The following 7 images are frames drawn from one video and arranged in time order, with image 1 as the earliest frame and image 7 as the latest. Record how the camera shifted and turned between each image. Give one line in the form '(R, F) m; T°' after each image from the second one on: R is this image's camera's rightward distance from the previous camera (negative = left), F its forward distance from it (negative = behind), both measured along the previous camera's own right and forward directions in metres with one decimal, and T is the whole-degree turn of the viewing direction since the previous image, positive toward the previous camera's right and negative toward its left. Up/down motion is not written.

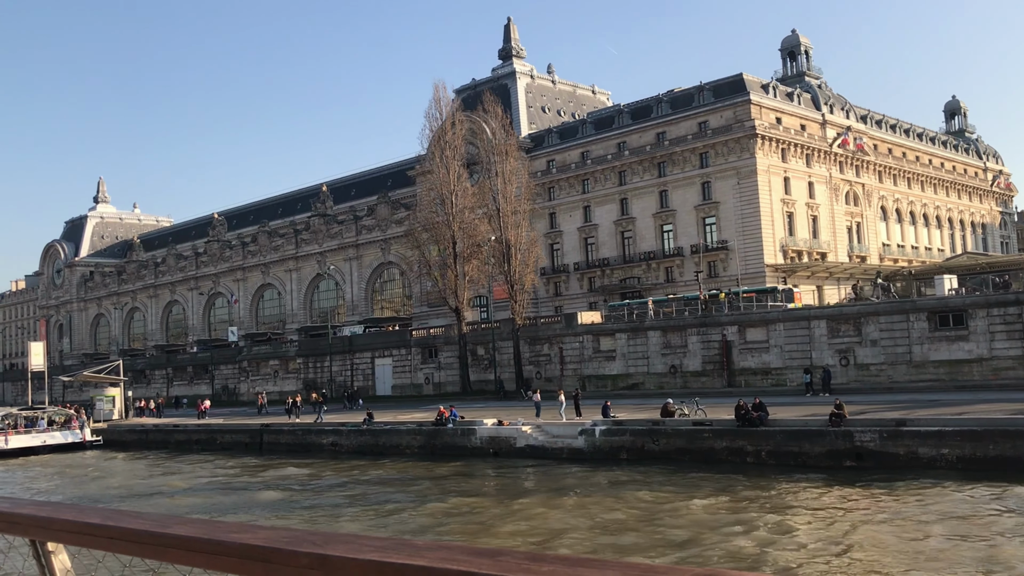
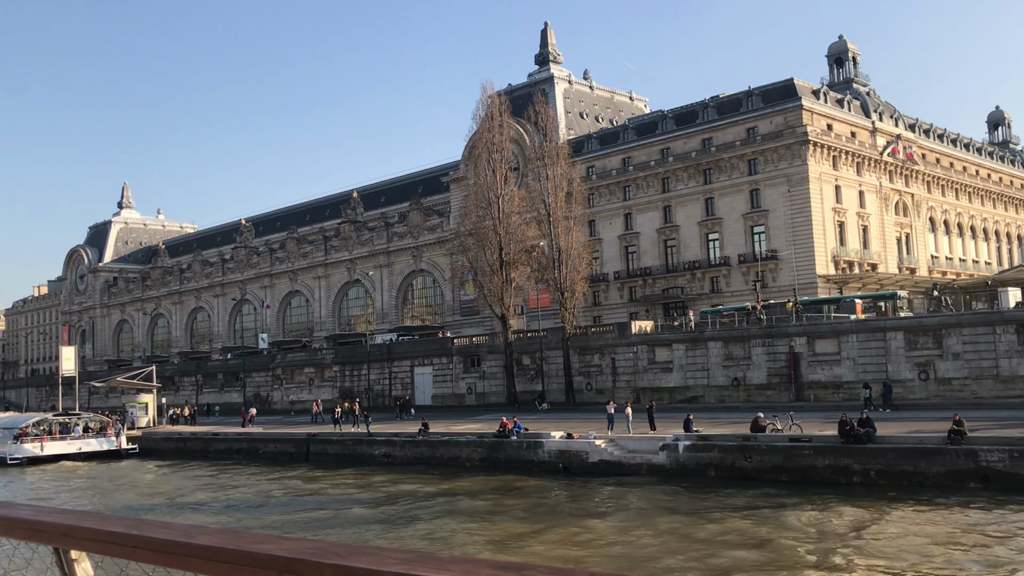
(-1.9, +1.8) m; -1°
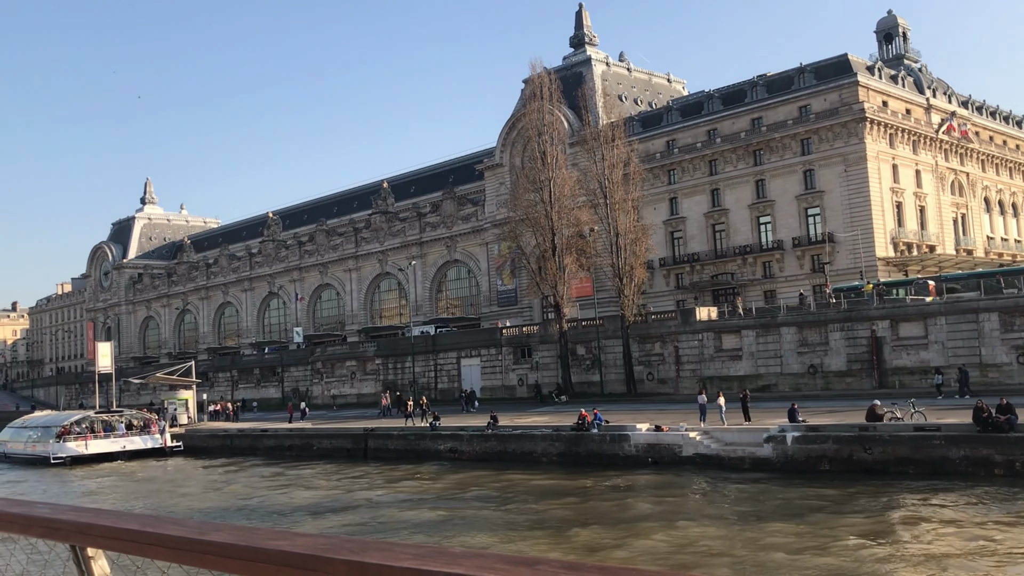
(-2.1, +2.1) m; -1°
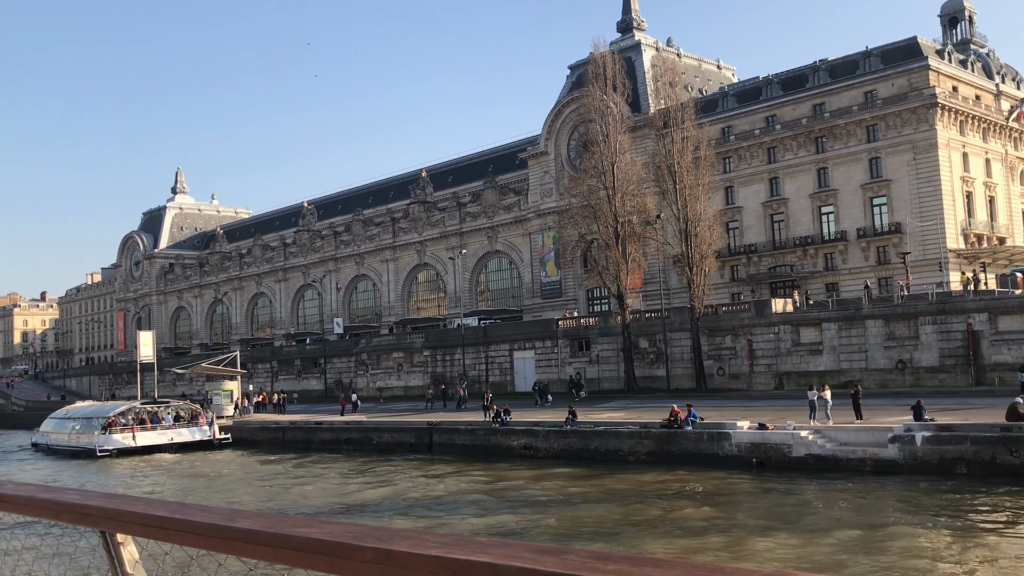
(-2.1, +2.1) m; -1°
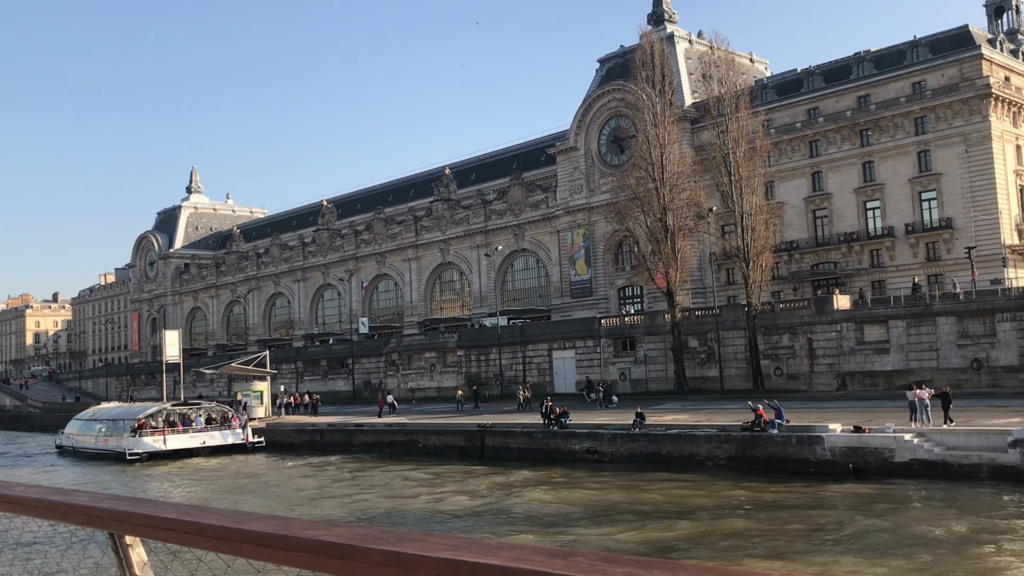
(-1.8, +1.9) m; 0°
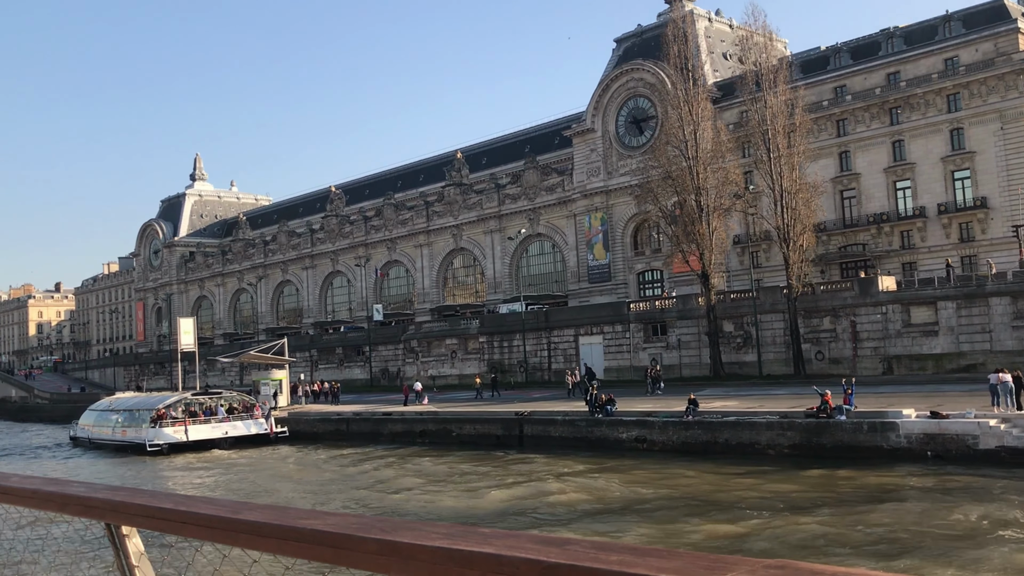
(-1.4, +1.5) m; 0°
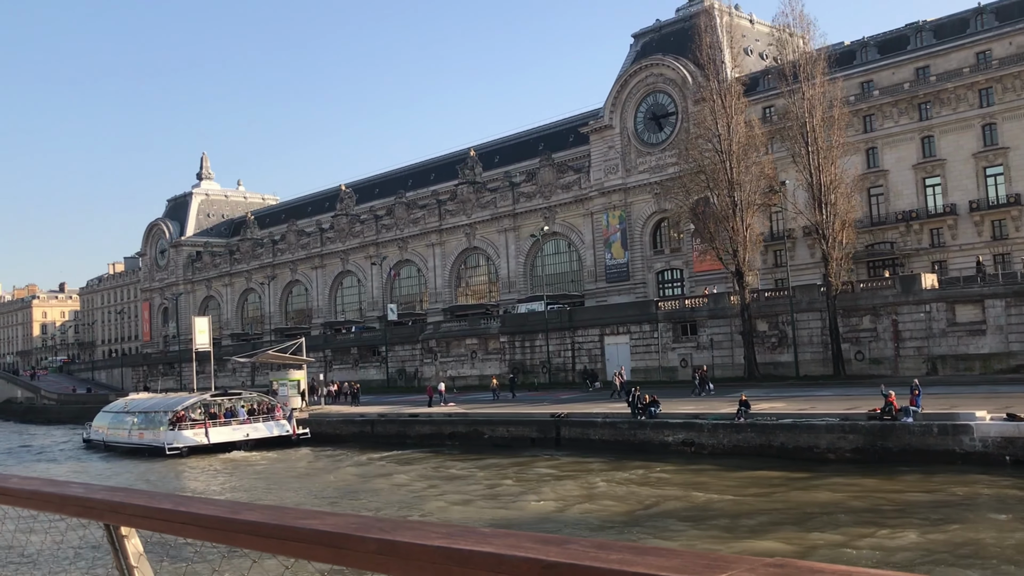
(-1.2, +1.3) m; 0°
